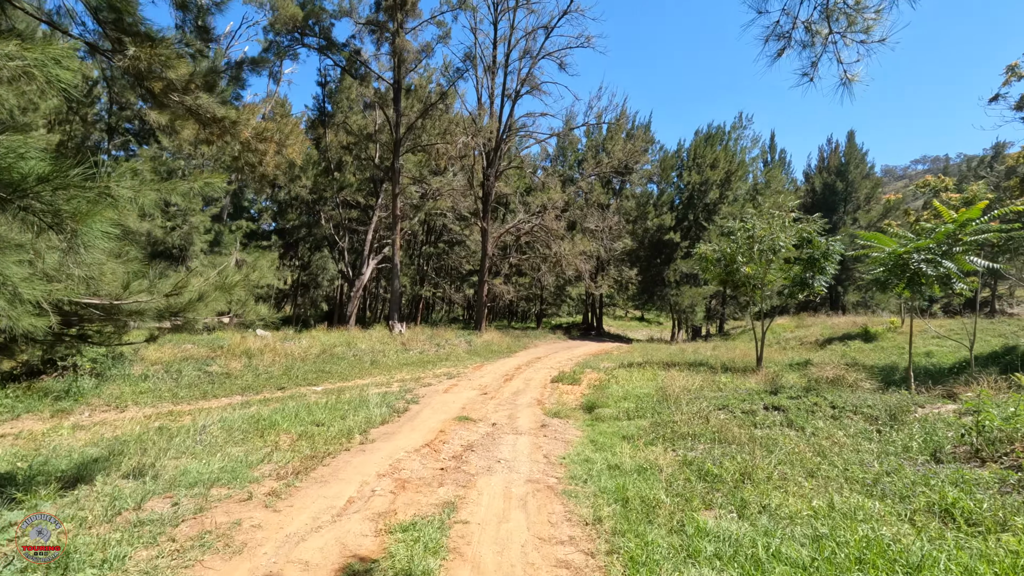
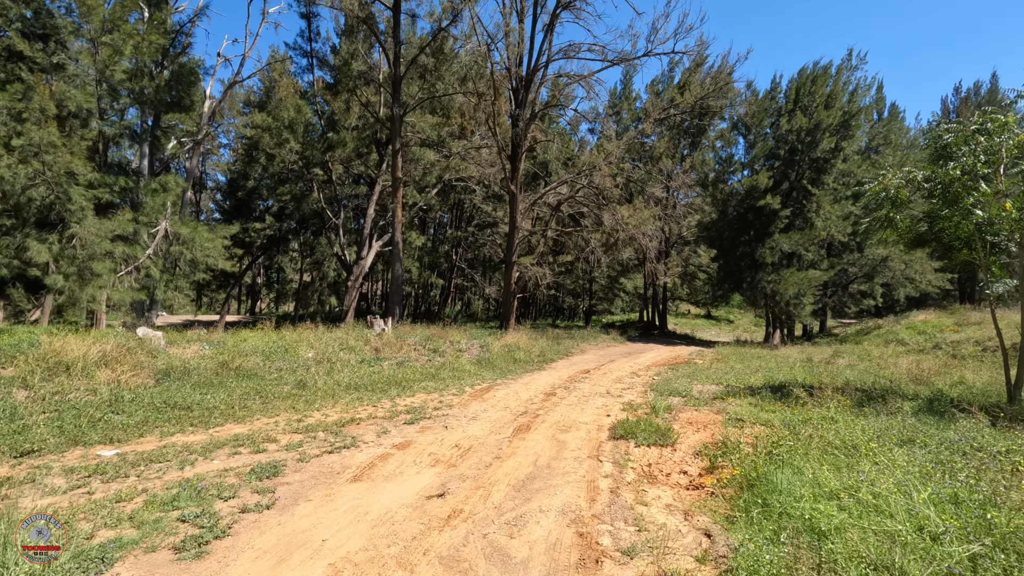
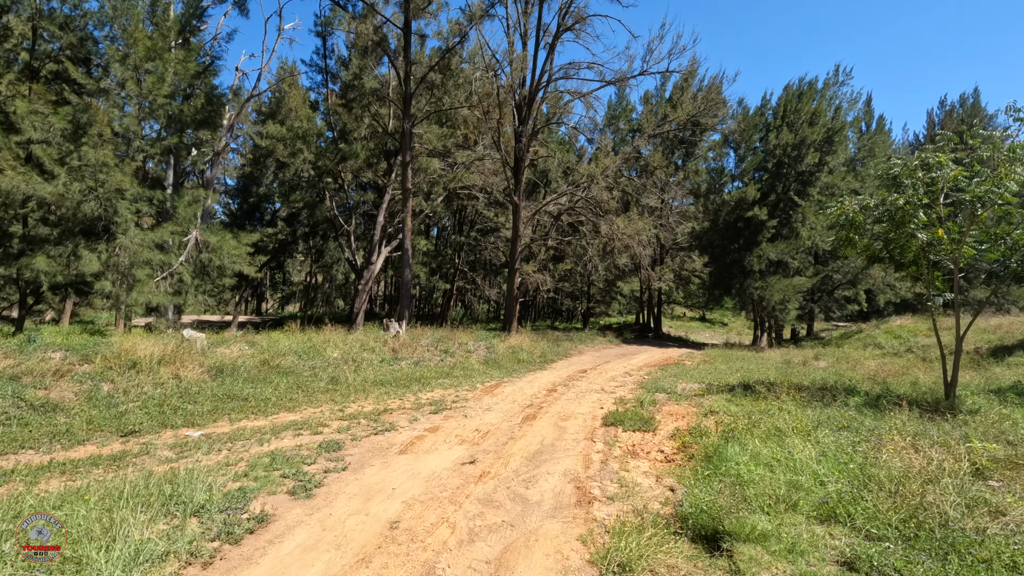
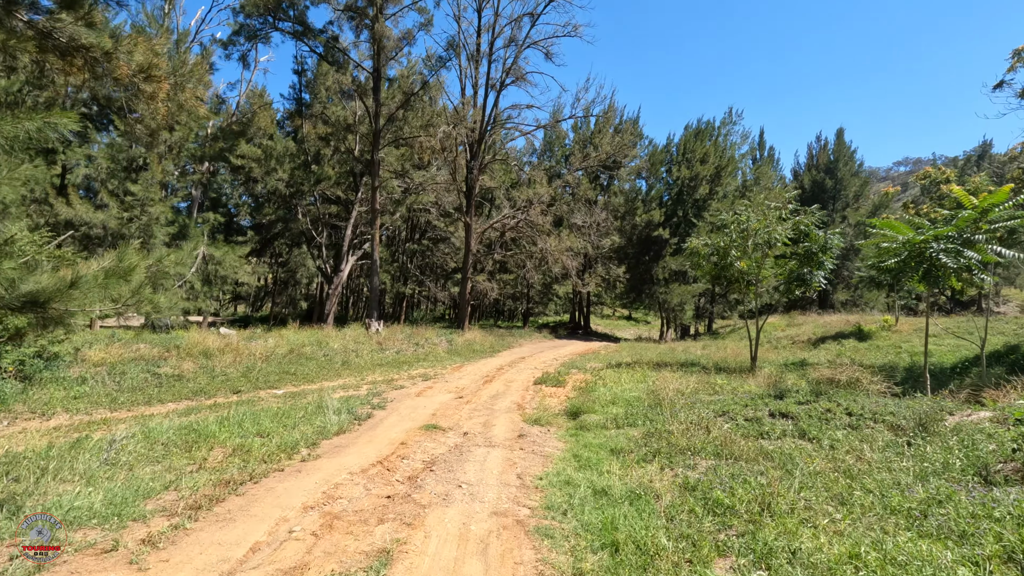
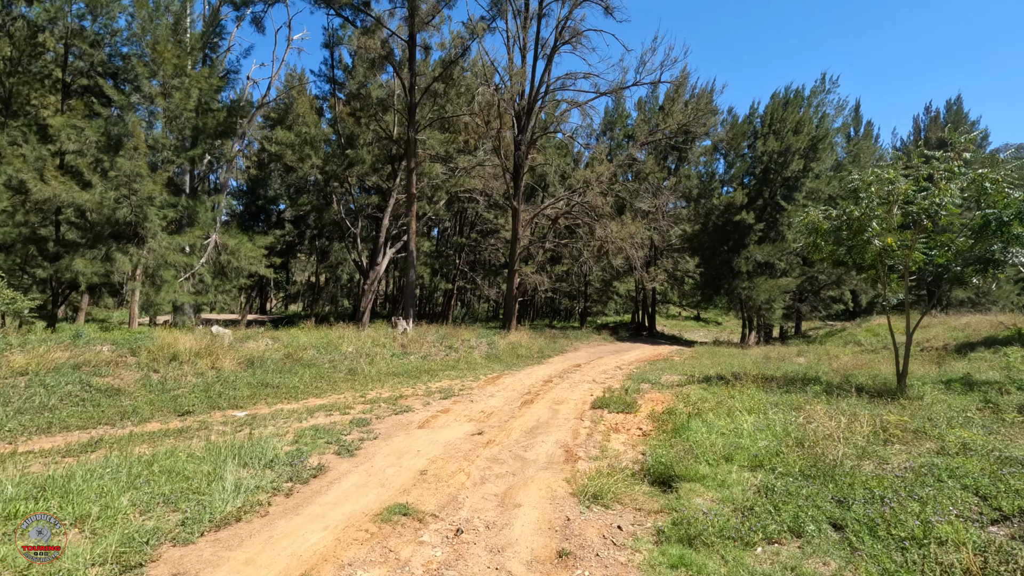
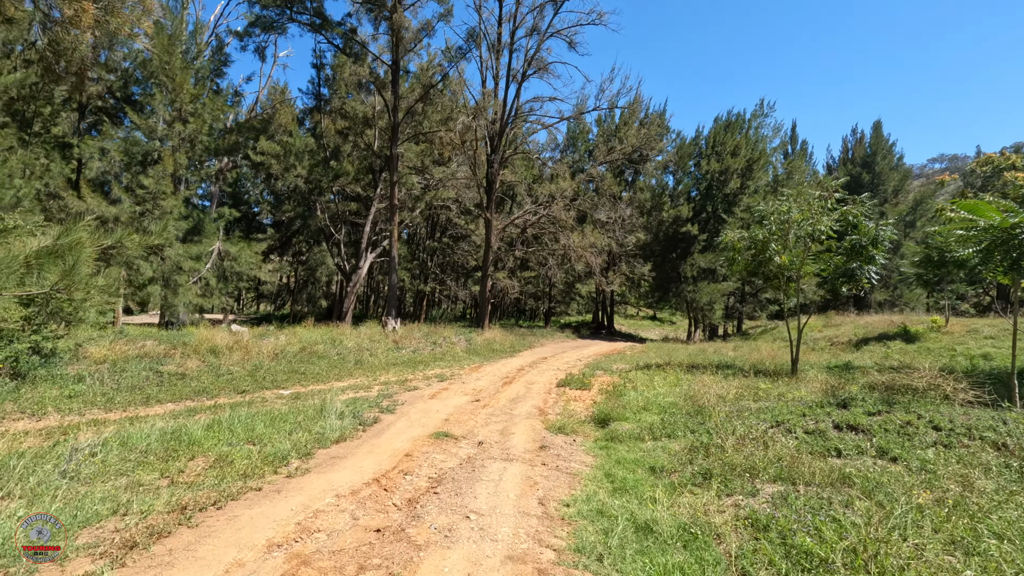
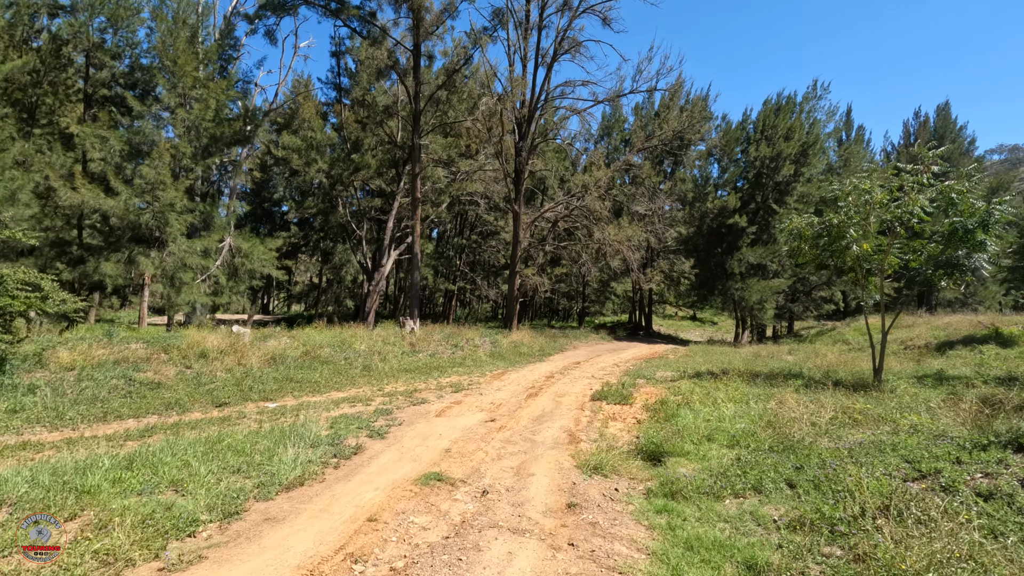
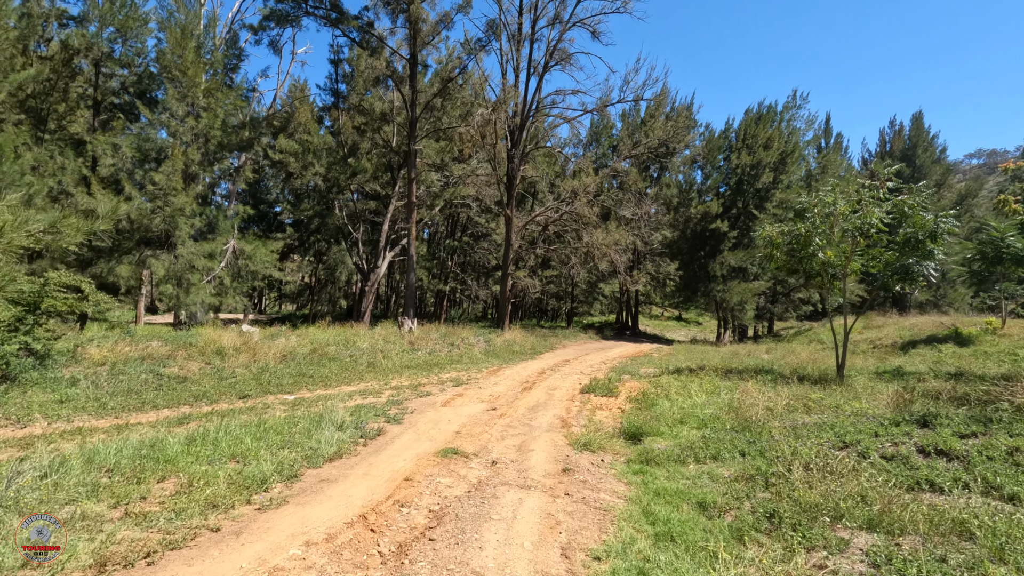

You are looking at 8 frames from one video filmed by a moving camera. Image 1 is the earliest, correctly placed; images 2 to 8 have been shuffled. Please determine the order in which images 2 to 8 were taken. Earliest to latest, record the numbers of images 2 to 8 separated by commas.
4, 6, 8, 7, 5, 3, 2
